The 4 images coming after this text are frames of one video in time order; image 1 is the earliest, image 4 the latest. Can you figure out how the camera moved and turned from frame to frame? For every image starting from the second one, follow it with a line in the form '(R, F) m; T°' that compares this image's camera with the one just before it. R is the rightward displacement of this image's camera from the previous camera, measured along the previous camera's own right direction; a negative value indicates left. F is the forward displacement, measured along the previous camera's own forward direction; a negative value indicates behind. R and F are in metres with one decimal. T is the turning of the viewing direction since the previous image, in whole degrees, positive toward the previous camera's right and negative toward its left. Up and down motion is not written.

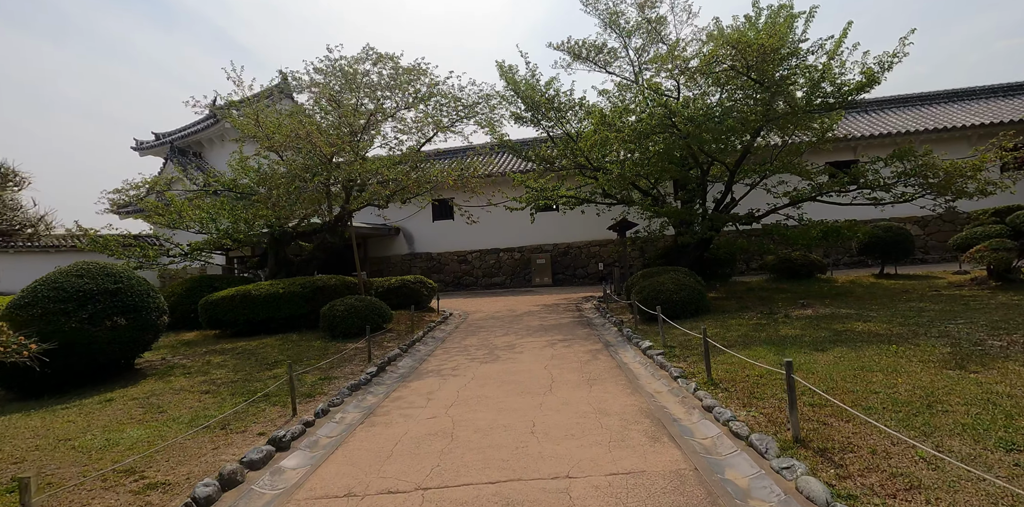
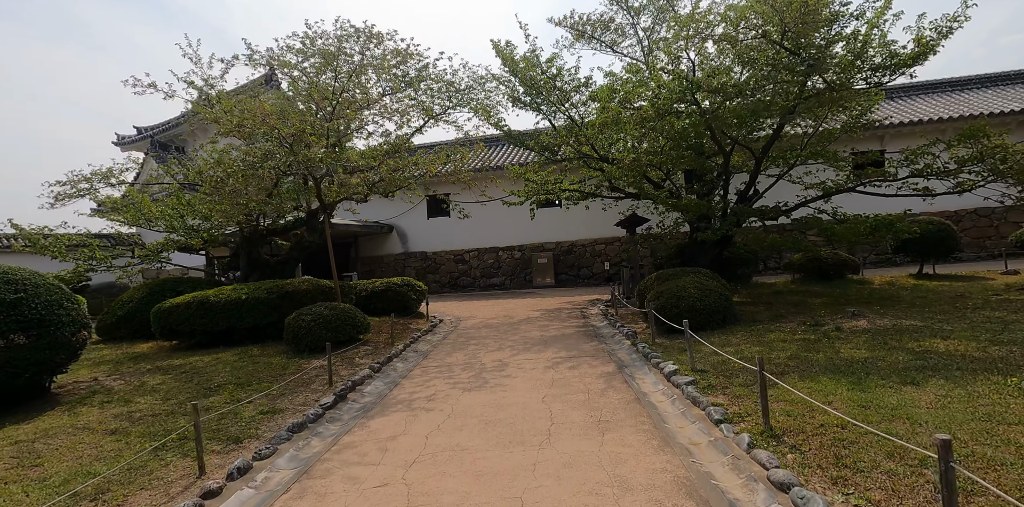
(+0.1, +1.1) m; 0°
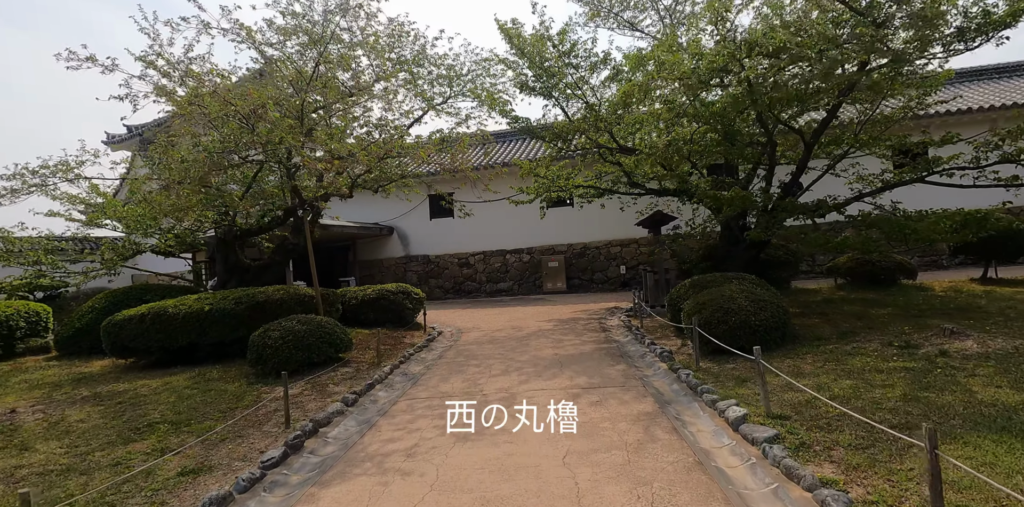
(0.0, +1.1) m; -1°
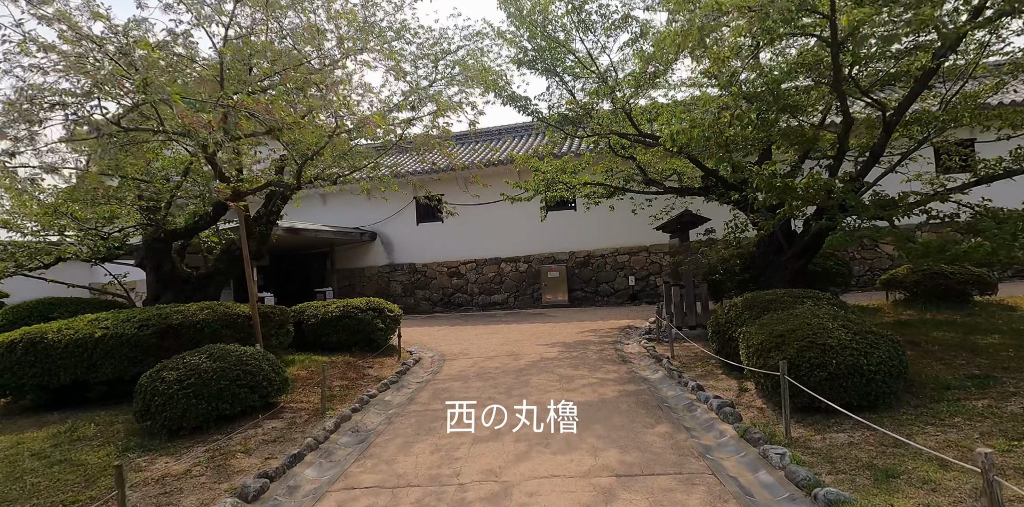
(0.0, +1.6) m; 0°
